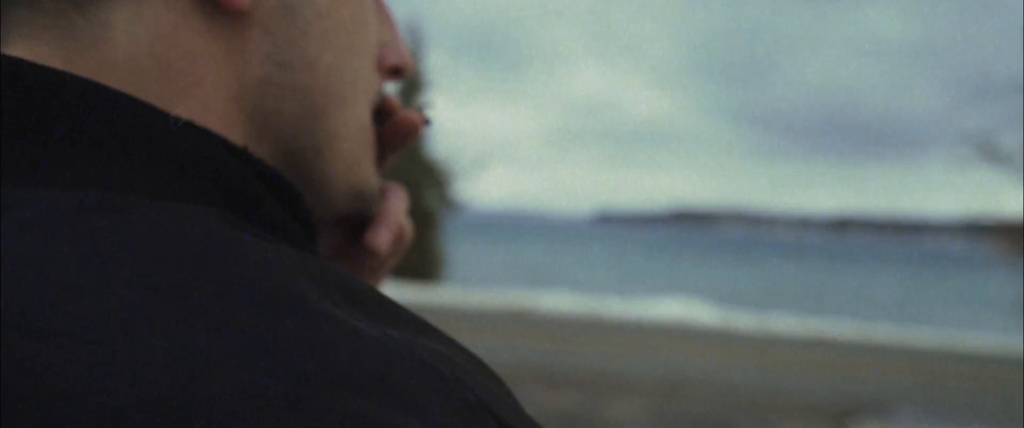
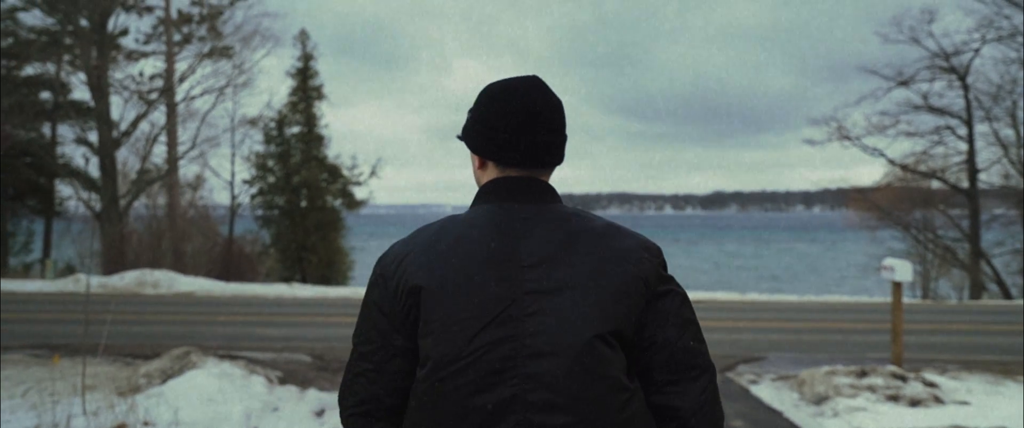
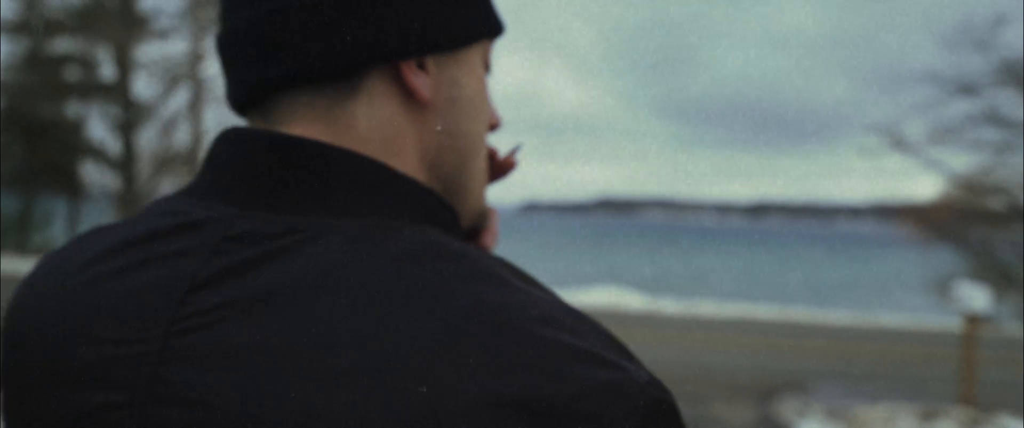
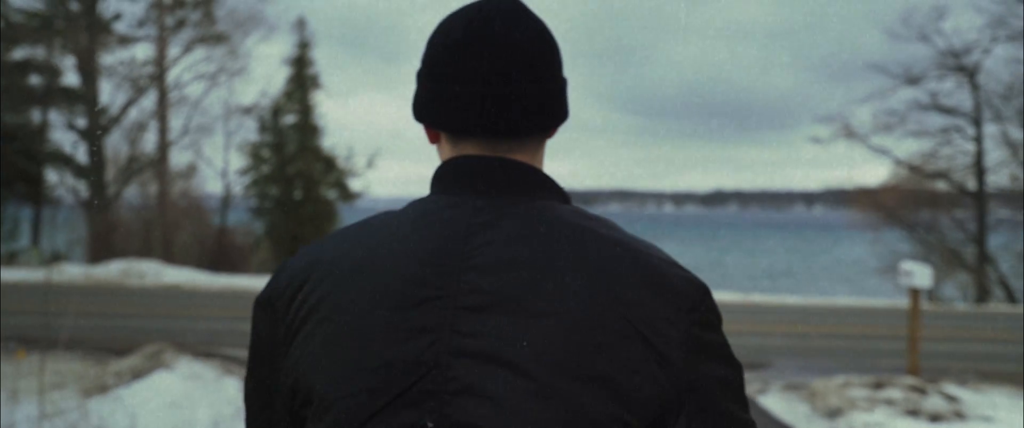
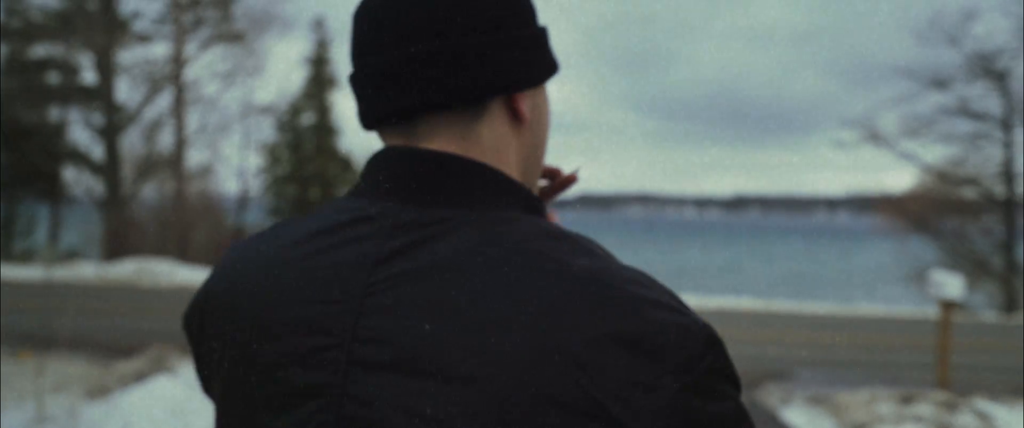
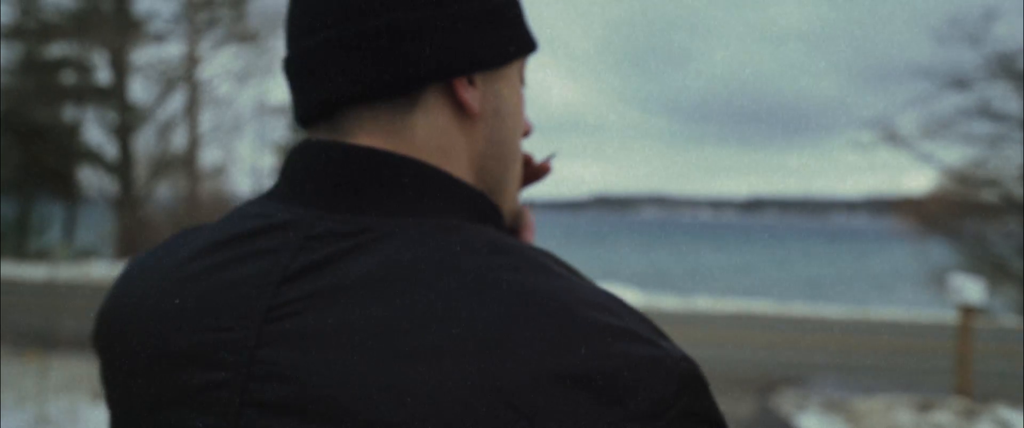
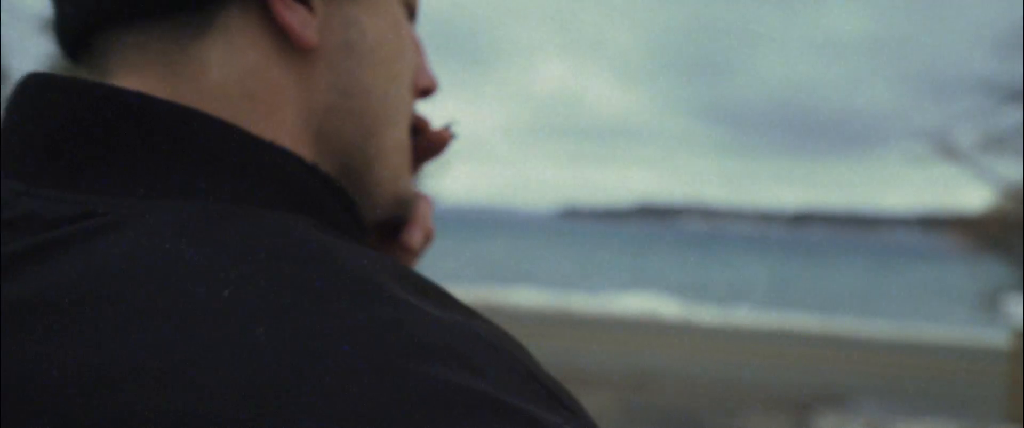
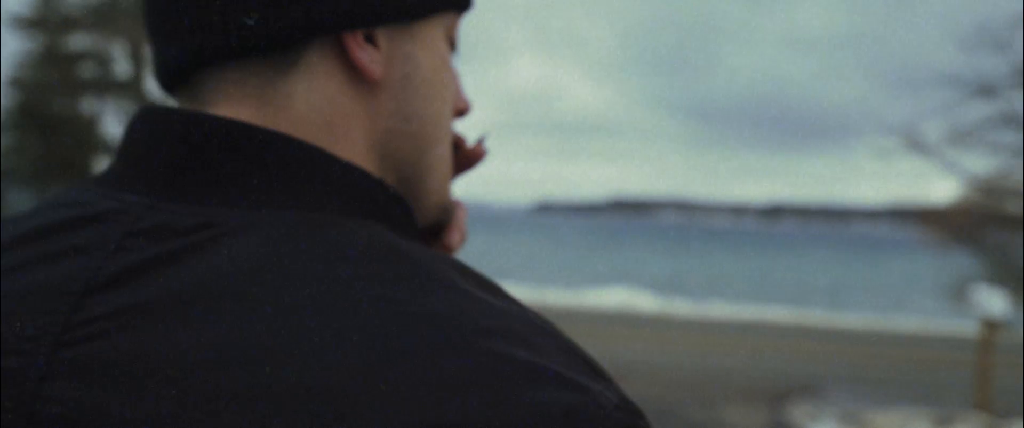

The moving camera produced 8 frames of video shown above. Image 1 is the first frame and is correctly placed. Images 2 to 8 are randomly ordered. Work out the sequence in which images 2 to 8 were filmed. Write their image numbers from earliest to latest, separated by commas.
7, 8, 3, 6, 5, 4, 2
